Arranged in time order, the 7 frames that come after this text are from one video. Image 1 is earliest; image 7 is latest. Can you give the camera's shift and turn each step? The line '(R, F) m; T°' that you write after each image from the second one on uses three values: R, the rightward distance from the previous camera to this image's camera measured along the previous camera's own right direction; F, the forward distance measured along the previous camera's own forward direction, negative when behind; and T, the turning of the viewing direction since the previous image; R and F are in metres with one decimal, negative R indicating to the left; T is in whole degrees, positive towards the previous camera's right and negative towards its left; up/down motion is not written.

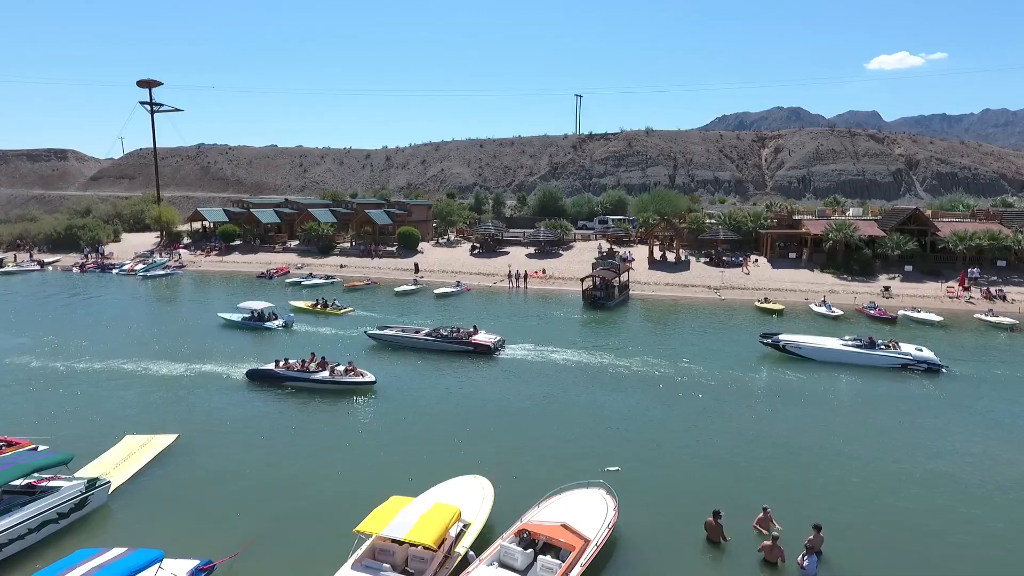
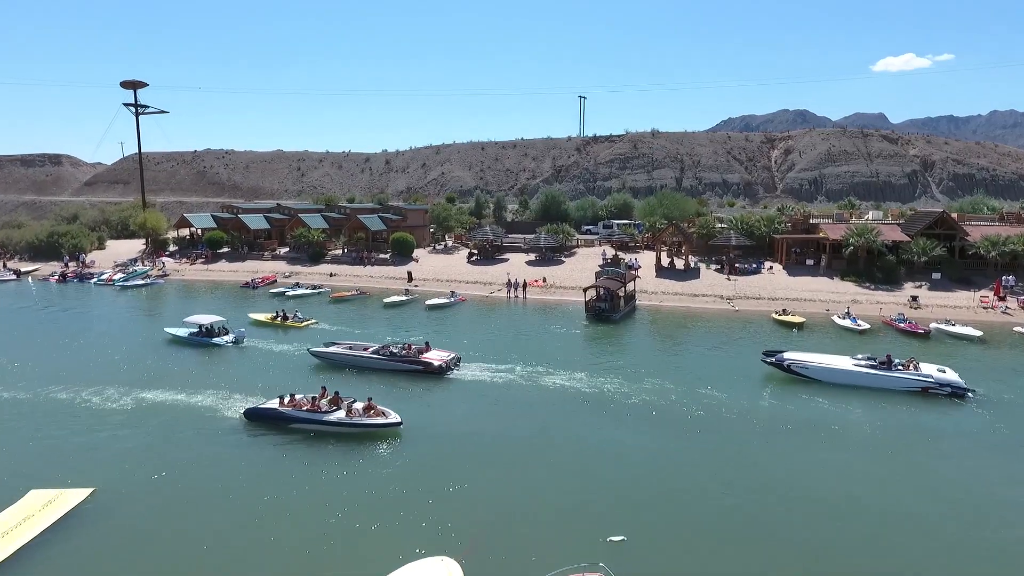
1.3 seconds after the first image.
(+0.6, +3.3) m; -1°
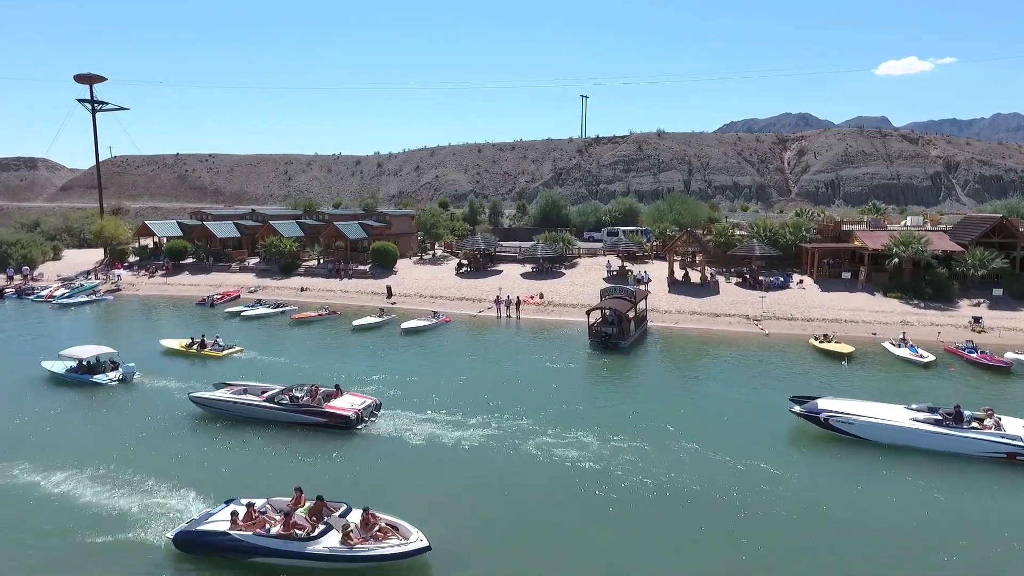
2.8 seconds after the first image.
(+0.7, +6.4) m; 0°
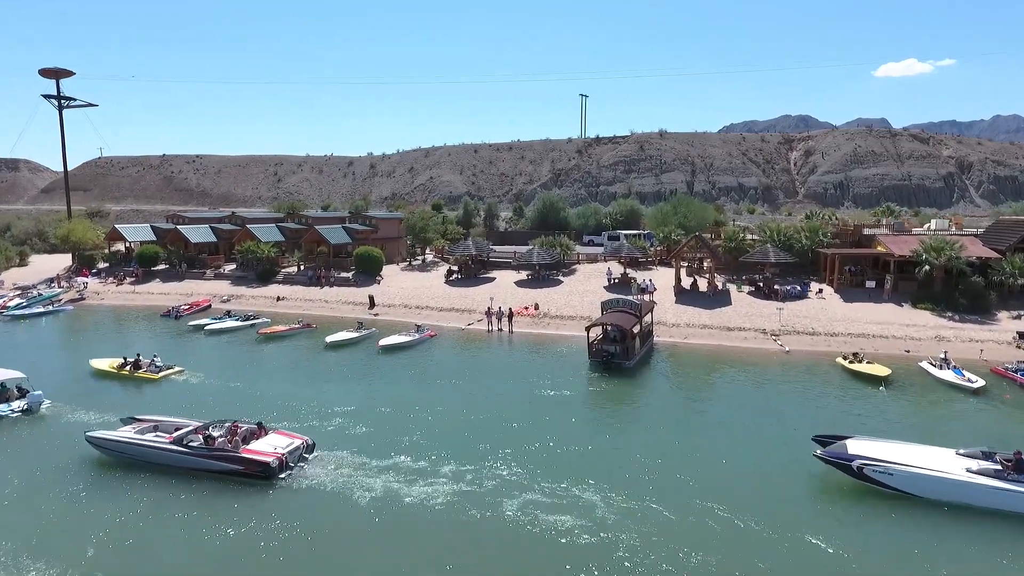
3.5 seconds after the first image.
(+0.5, +3.8) m; 0°
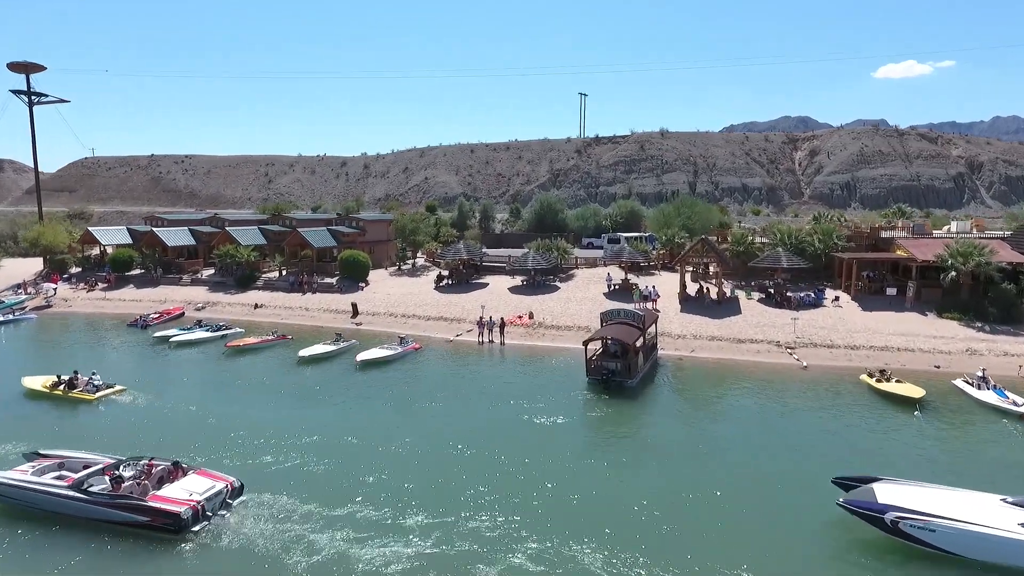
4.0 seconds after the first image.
(+0.4, +2.9) m; 0°
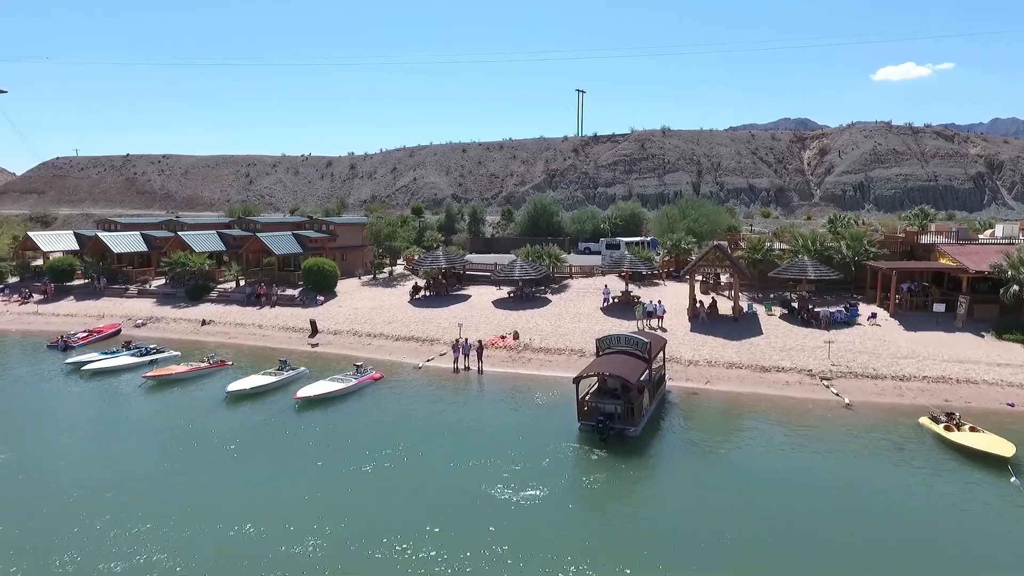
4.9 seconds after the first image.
(+0.9, +5.6) m; 0°
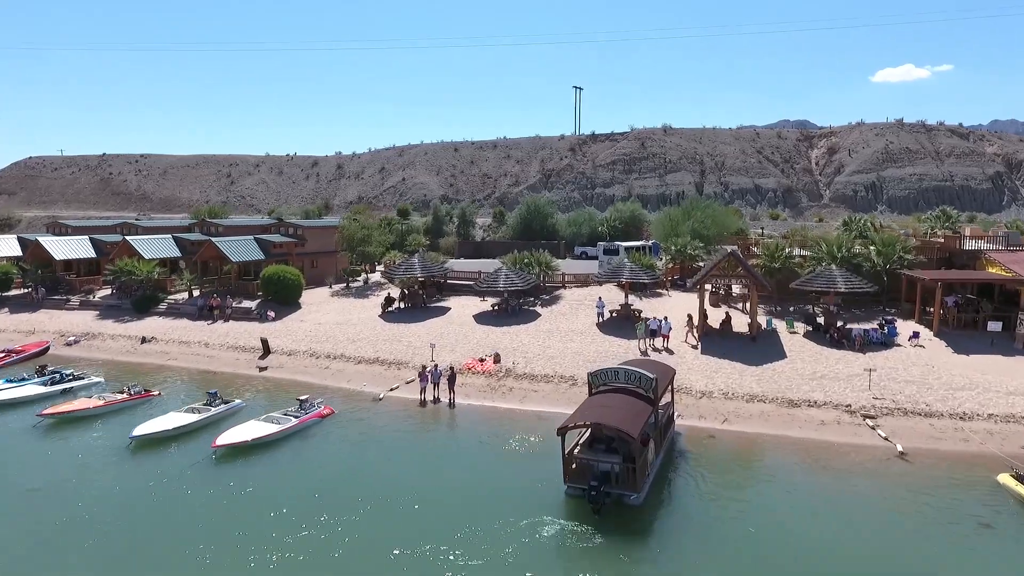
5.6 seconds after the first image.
(+0.8, +4.8) m; 0°
